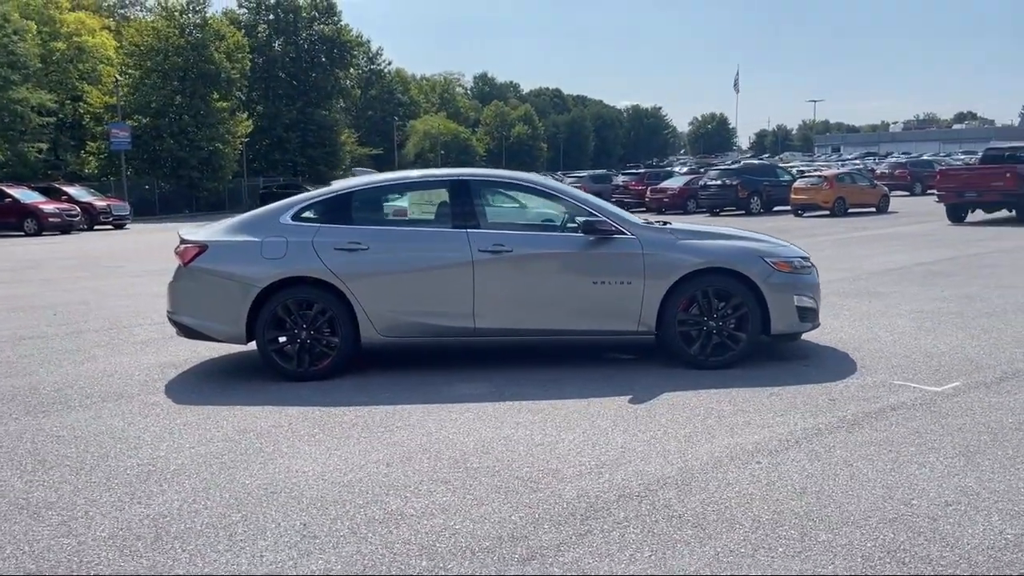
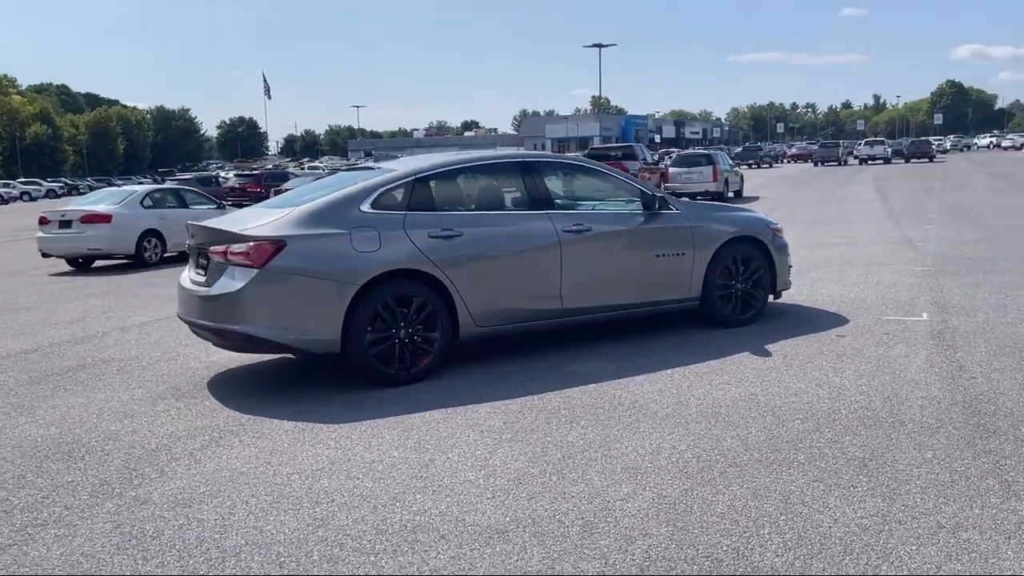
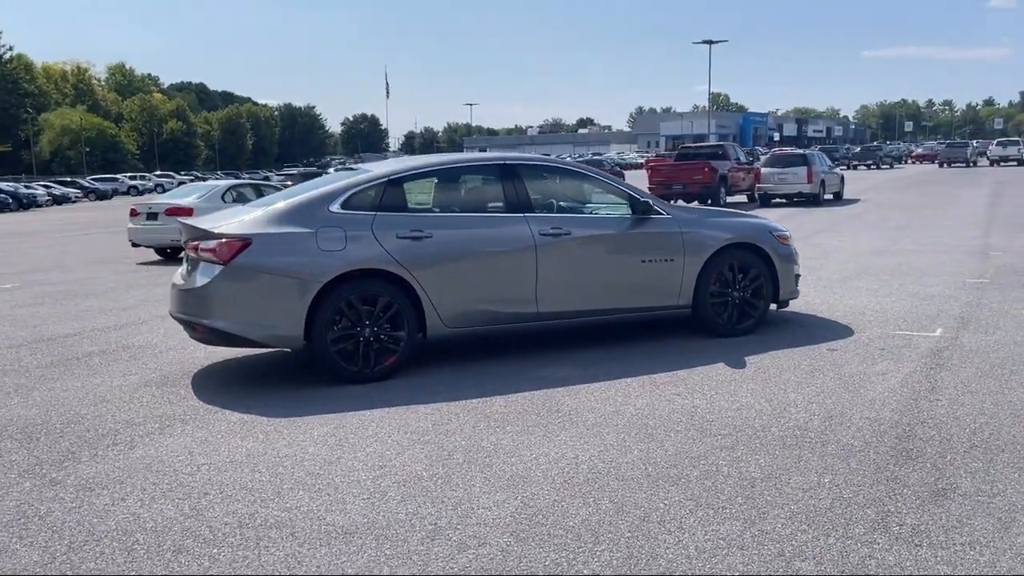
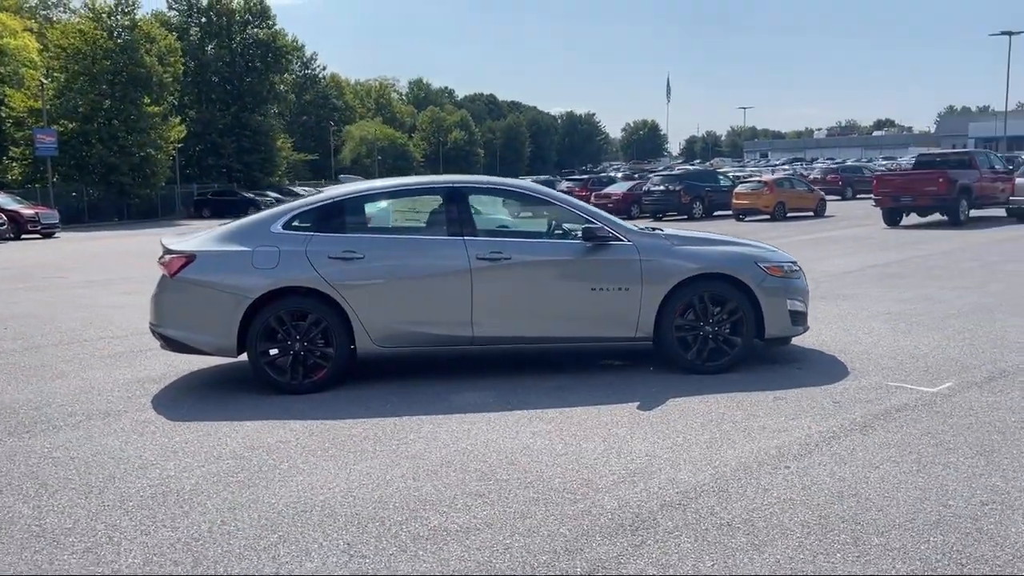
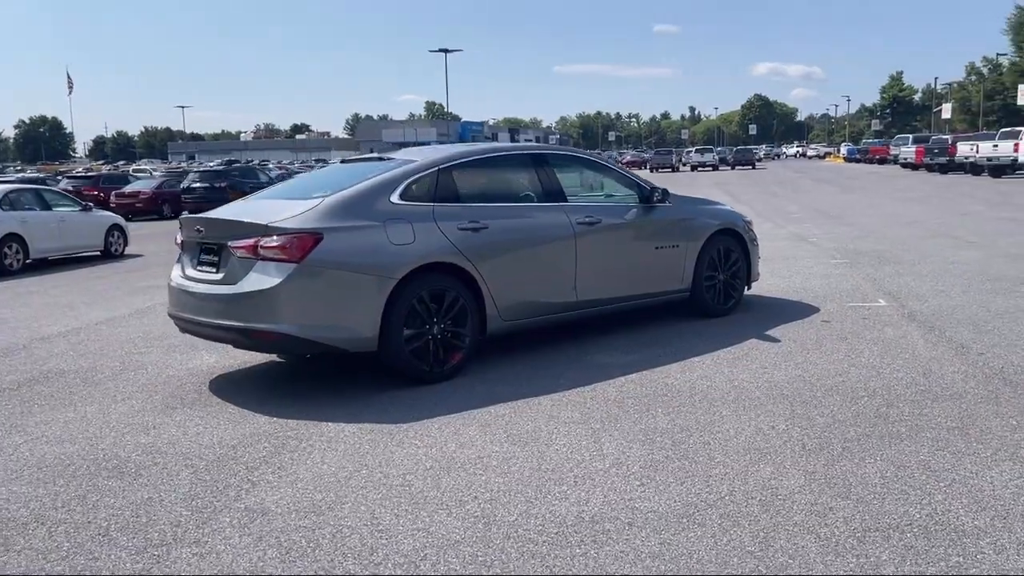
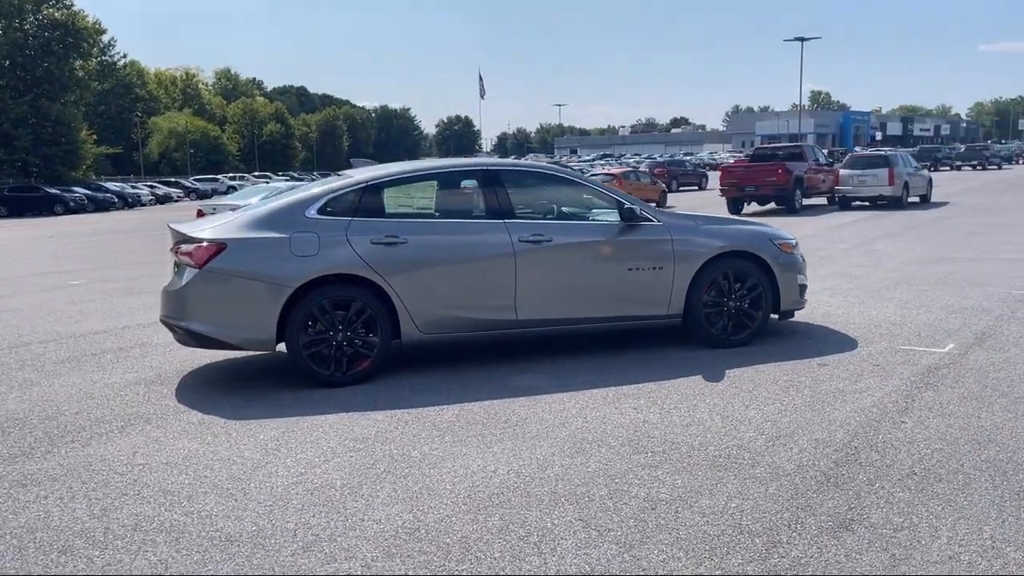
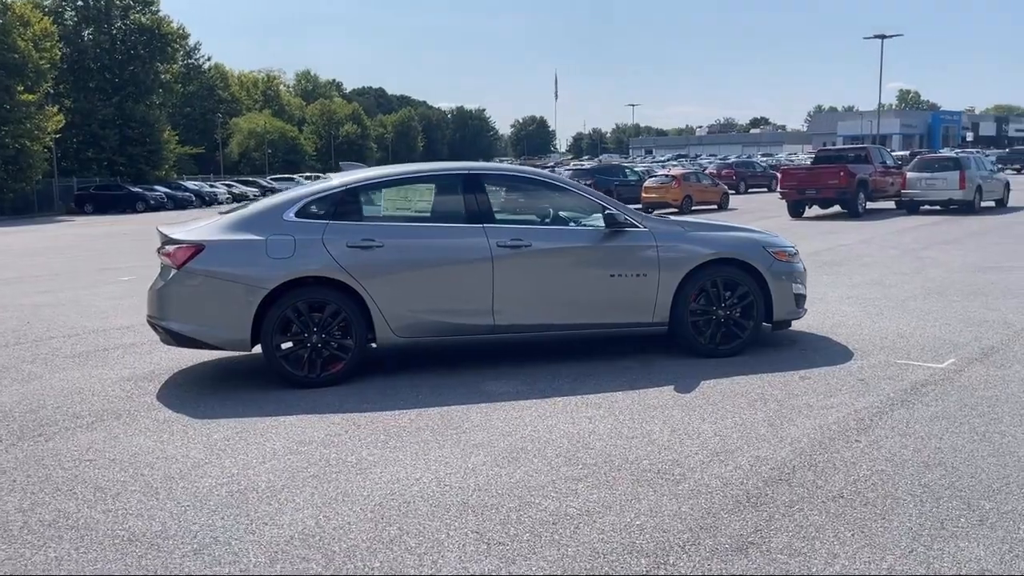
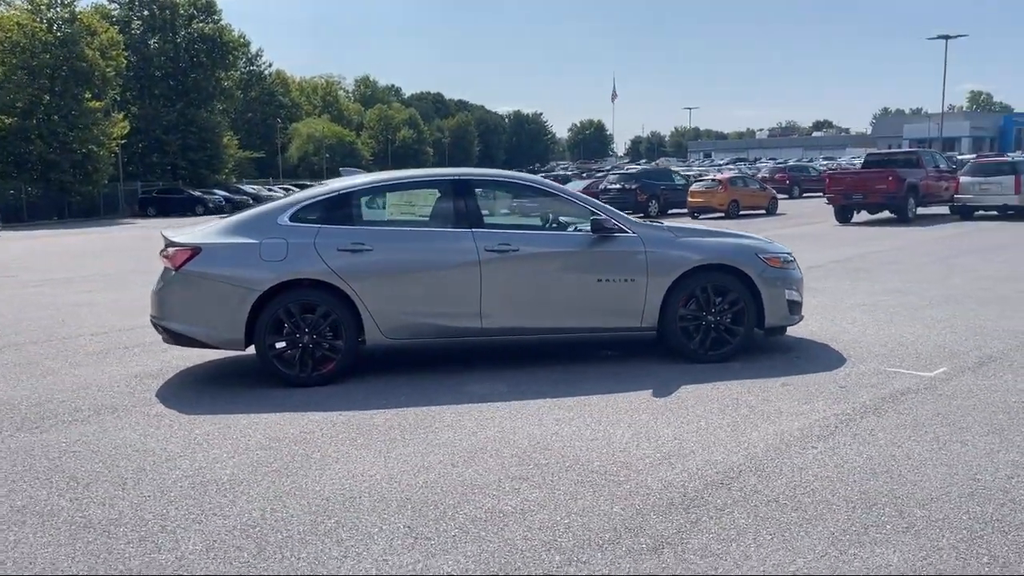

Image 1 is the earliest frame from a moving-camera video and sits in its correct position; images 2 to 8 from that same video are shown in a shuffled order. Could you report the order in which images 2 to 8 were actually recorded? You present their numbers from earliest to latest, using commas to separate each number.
4, 8, 7, 6, 3, 2, 5
